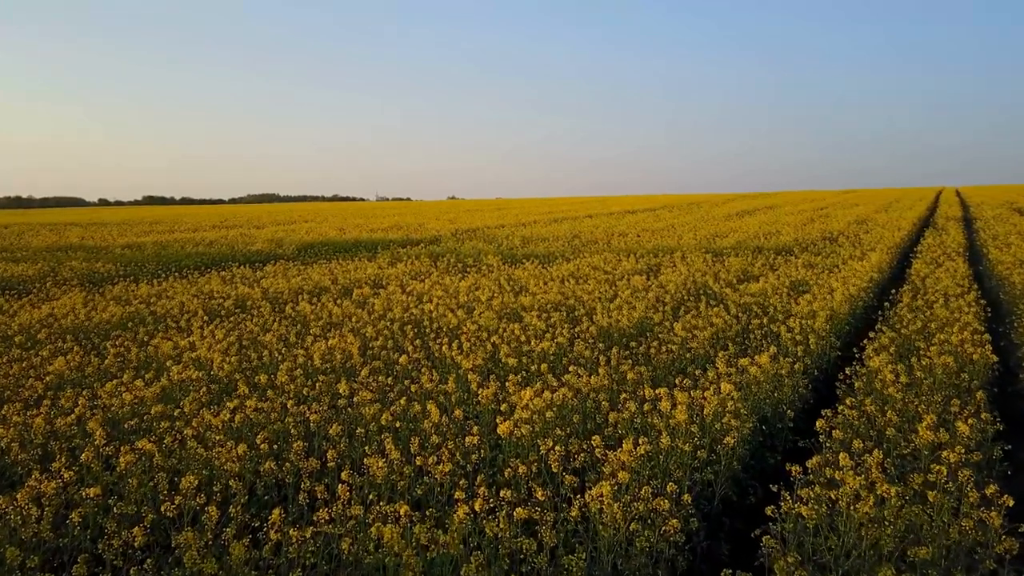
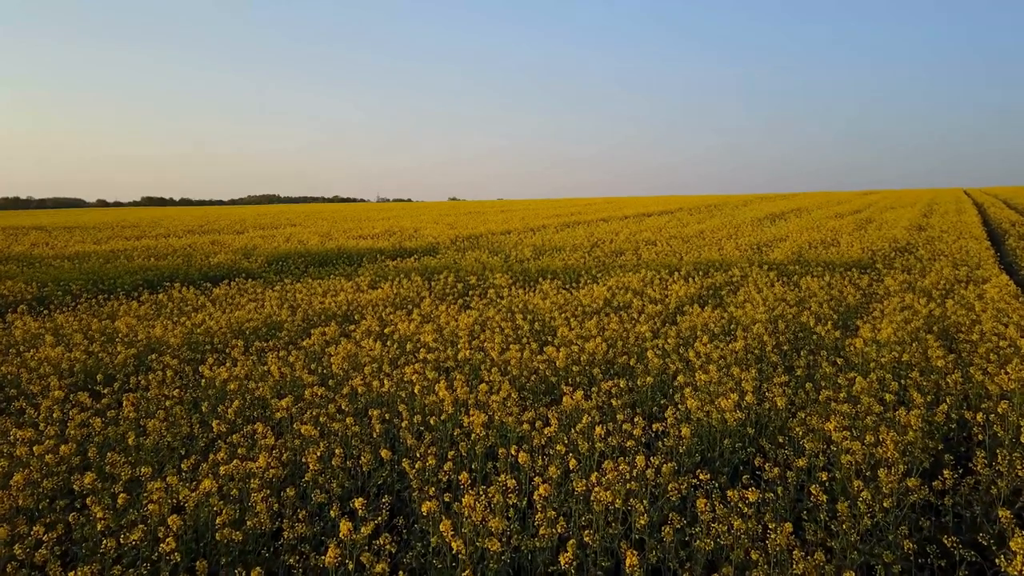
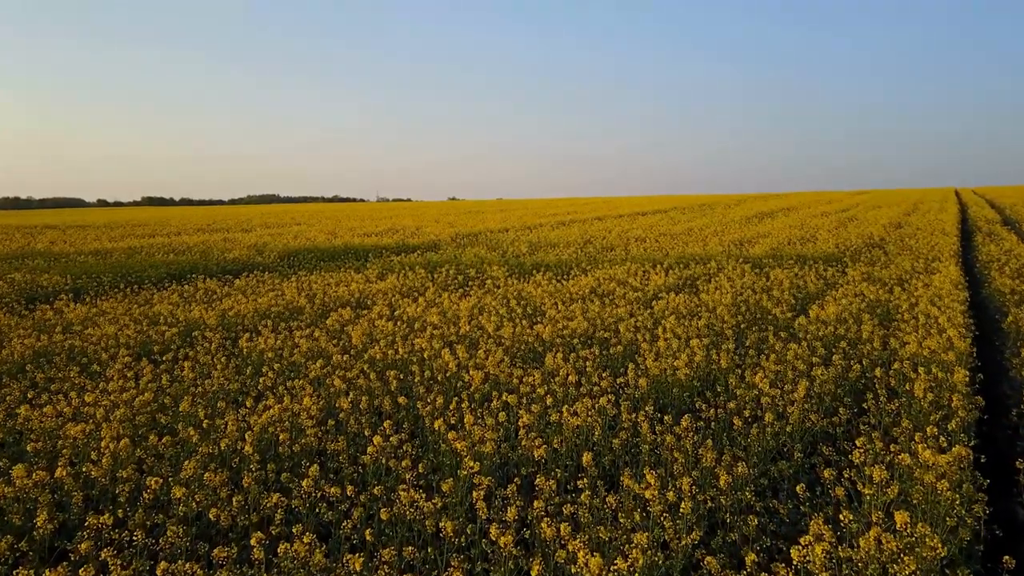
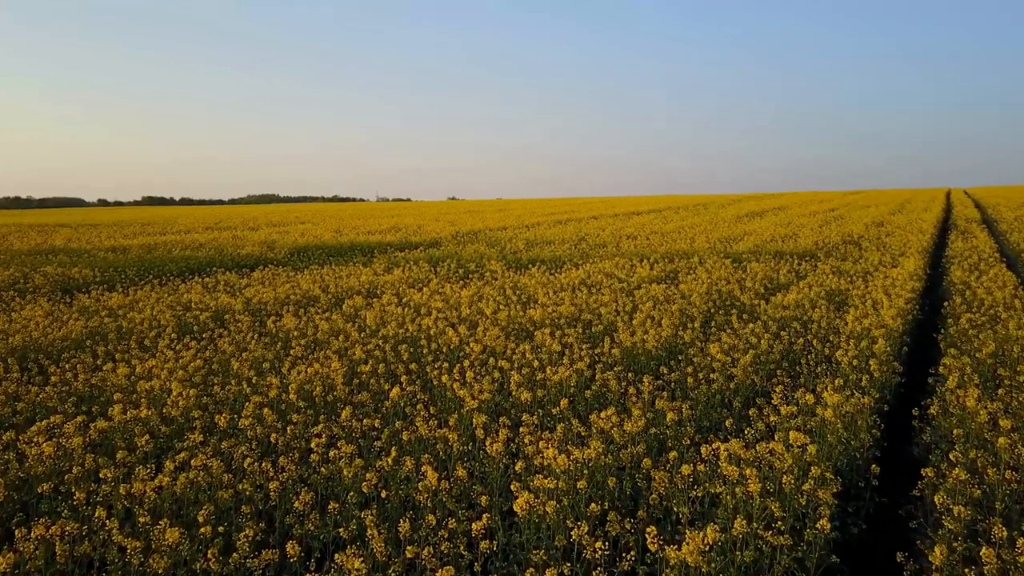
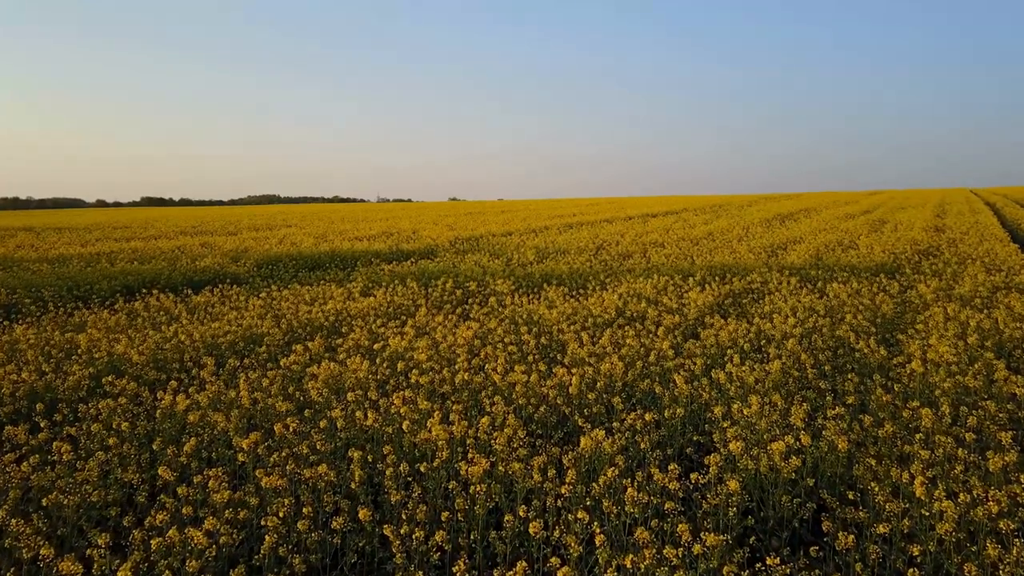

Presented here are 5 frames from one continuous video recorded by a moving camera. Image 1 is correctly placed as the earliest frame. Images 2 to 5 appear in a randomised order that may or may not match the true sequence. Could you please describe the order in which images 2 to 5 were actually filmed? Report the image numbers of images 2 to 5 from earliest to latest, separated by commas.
4, 3, 2, 5
